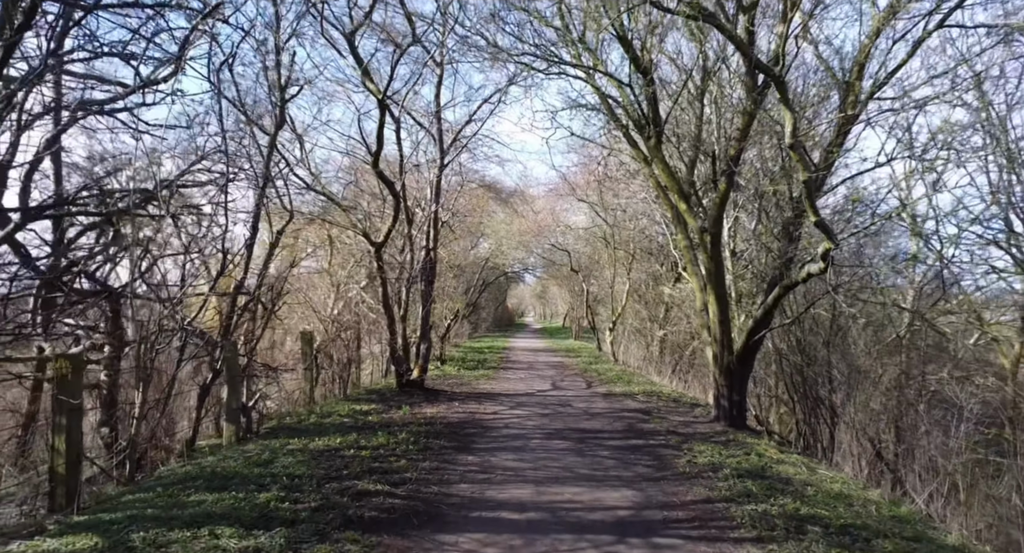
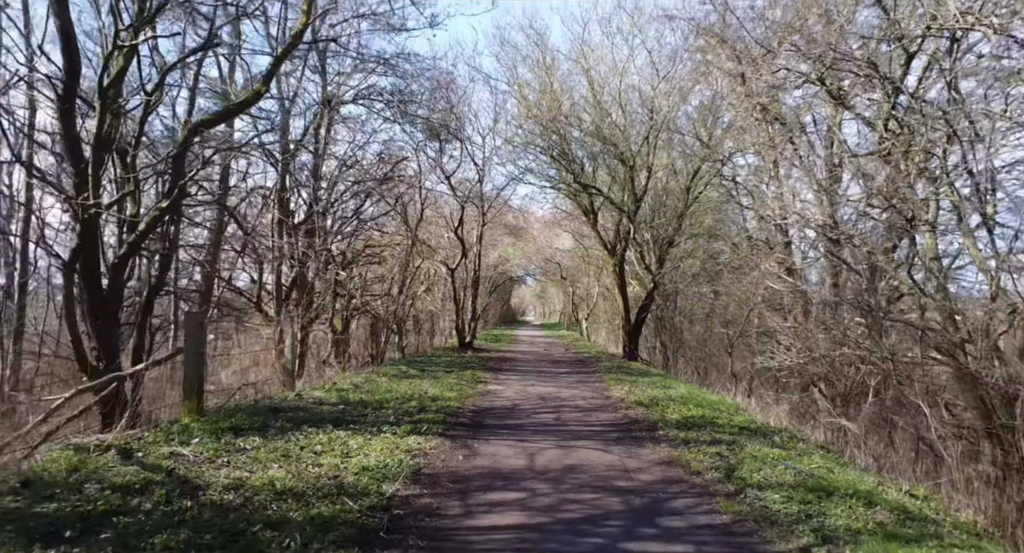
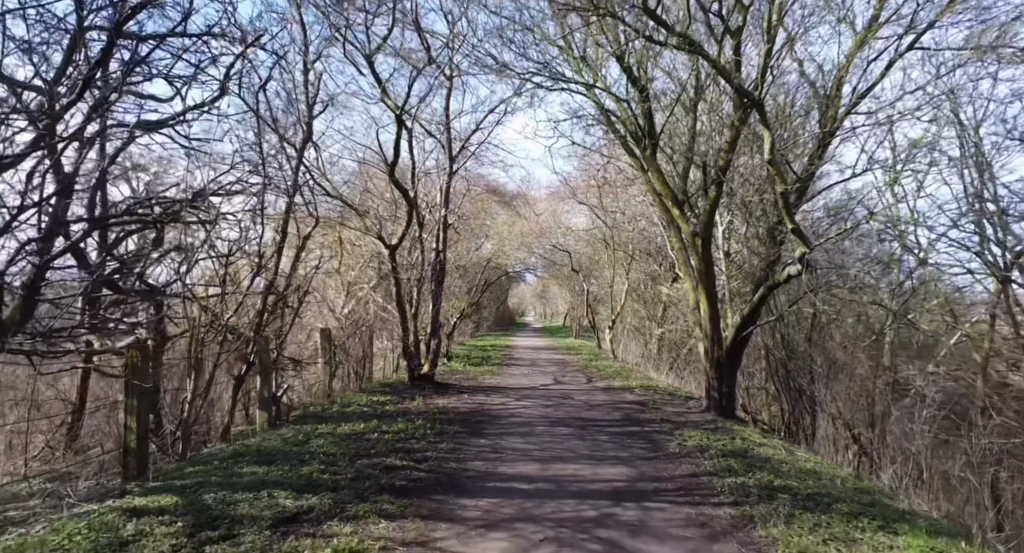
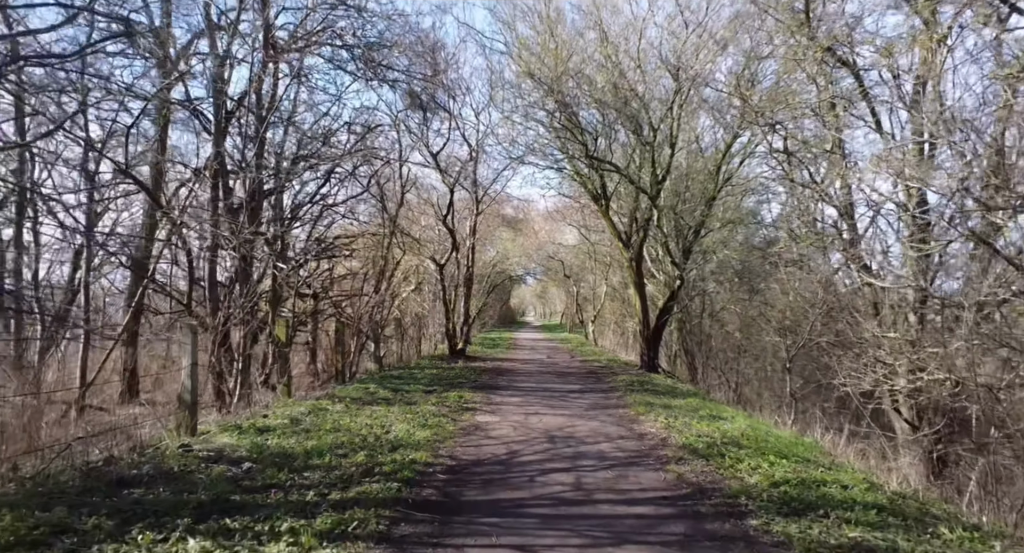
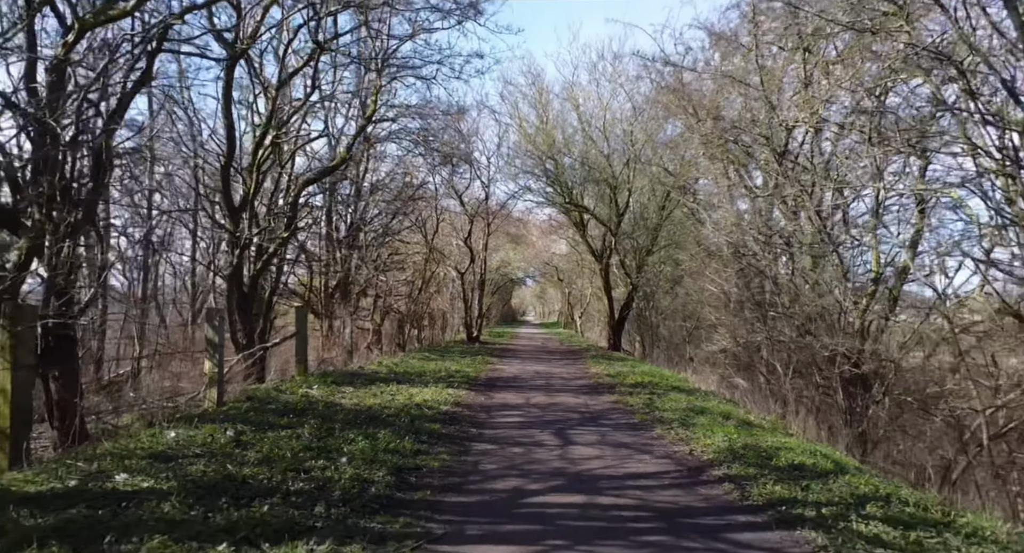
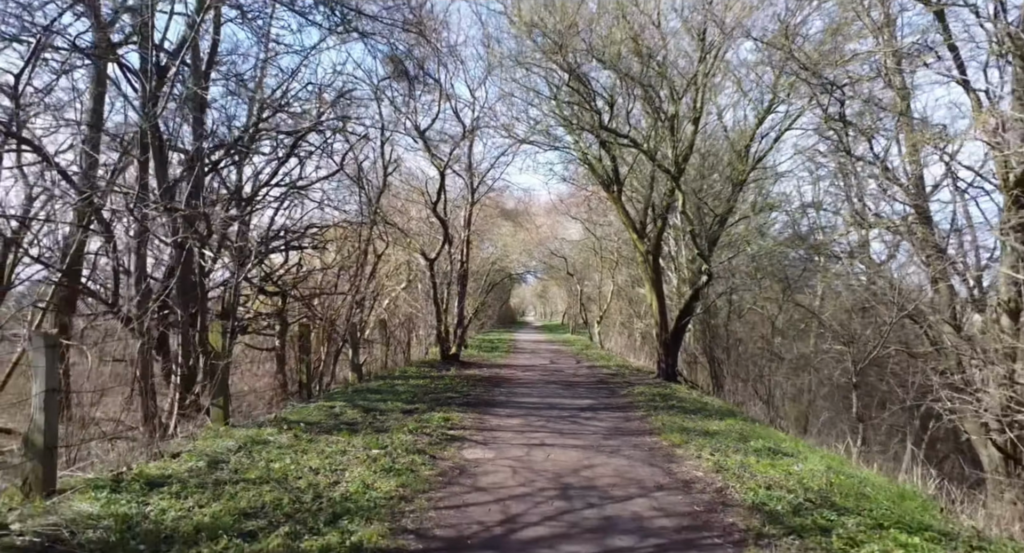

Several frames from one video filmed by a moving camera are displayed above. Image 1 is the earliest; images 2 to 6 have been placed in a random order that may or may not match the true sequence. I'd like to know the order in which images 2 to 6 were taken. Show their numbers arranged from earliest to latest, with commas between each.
3, 6, 4, 2, 5
